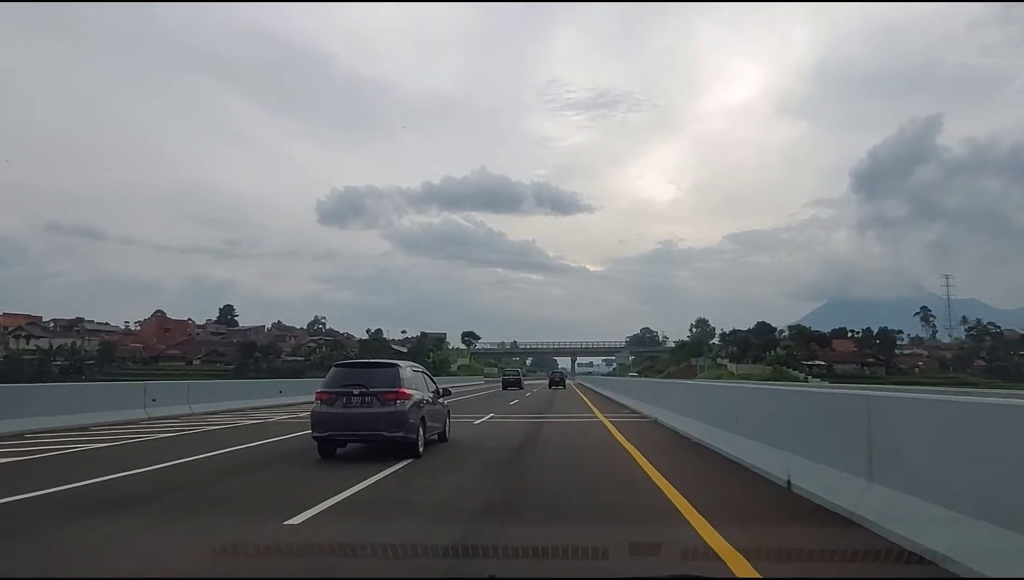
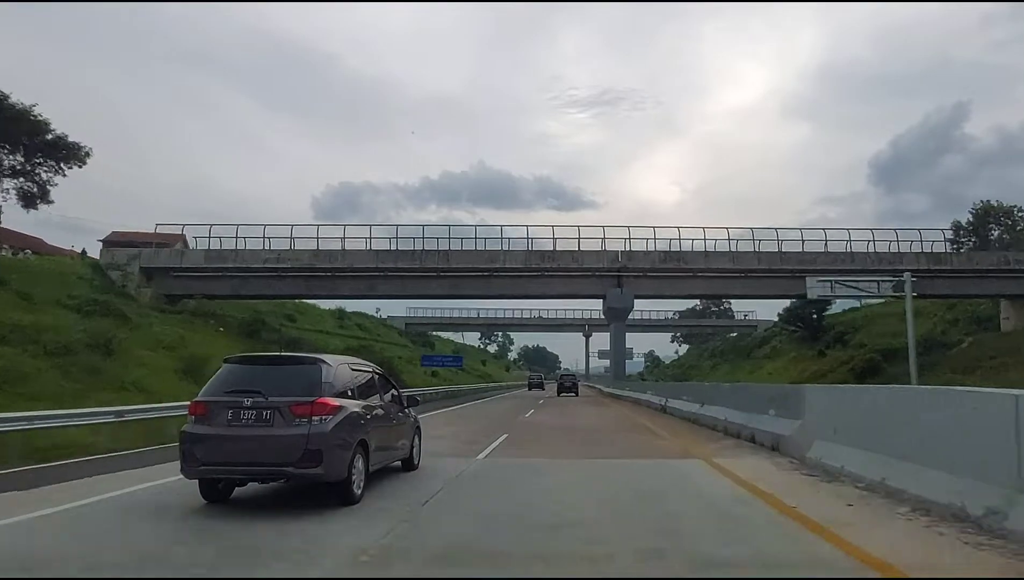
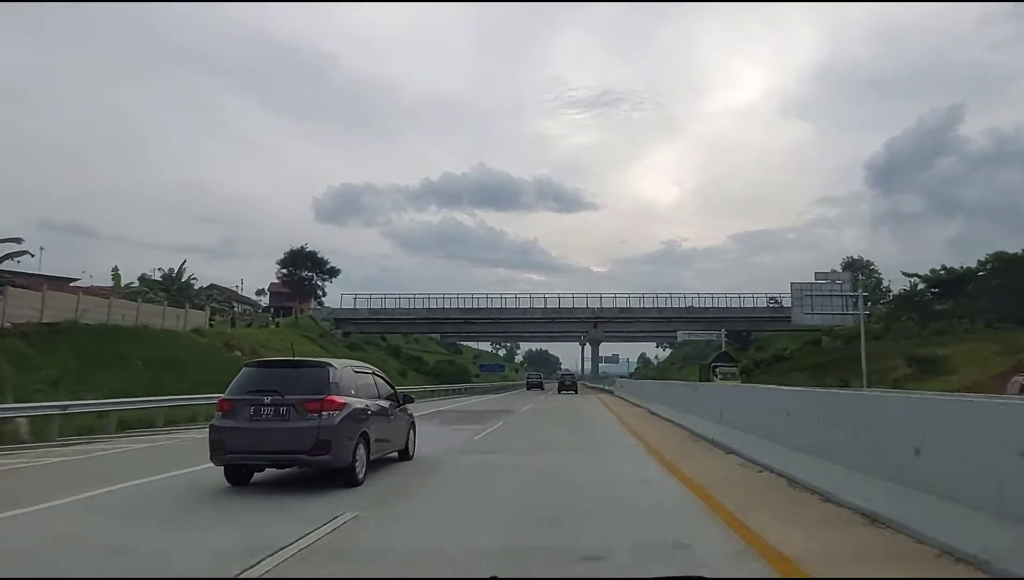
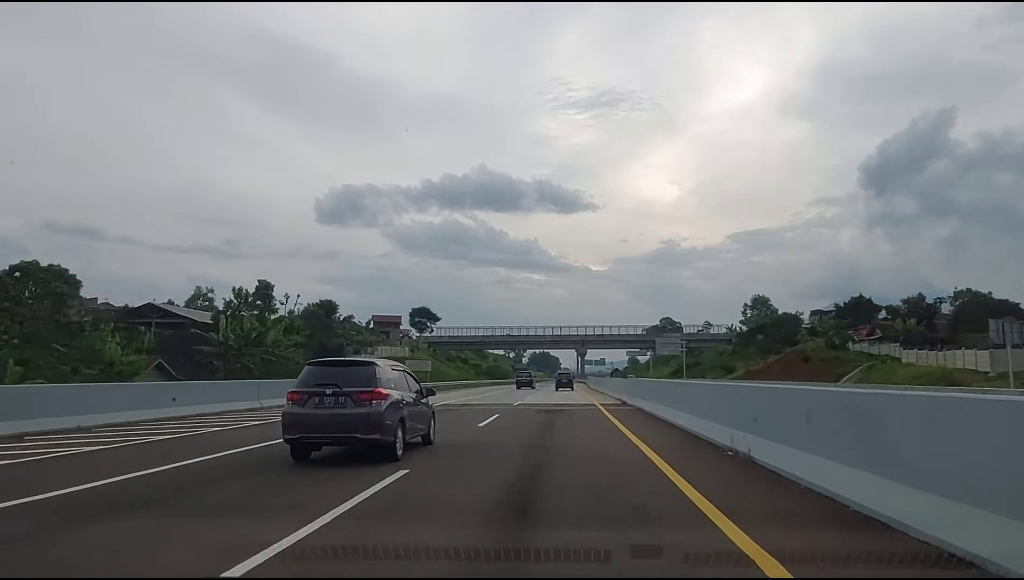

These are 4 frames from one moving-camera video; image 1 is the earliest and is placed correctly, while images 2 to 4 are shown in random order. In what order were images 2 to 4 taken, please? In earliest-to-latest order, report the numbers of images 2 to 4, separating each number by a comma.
4, 3, 2
